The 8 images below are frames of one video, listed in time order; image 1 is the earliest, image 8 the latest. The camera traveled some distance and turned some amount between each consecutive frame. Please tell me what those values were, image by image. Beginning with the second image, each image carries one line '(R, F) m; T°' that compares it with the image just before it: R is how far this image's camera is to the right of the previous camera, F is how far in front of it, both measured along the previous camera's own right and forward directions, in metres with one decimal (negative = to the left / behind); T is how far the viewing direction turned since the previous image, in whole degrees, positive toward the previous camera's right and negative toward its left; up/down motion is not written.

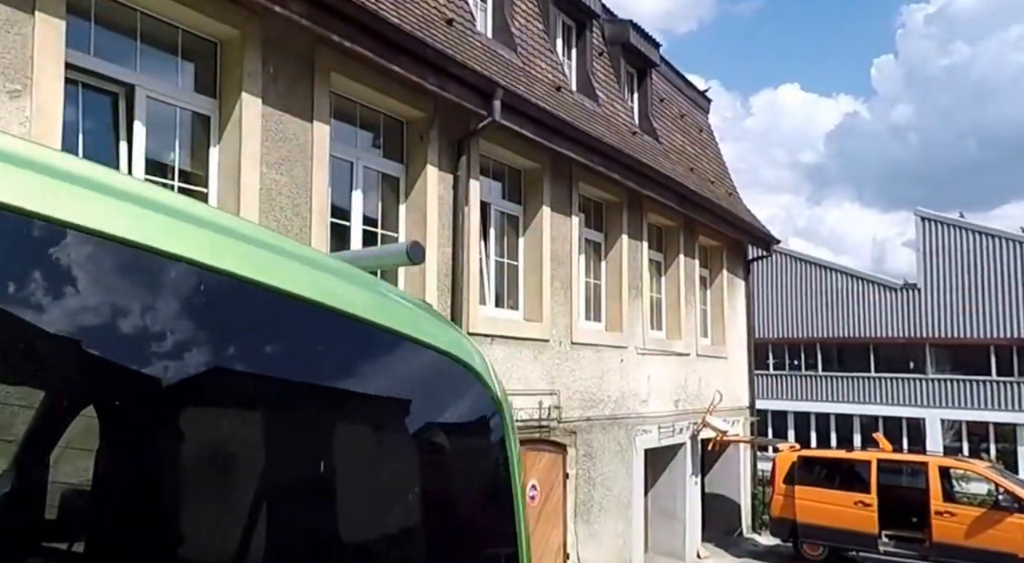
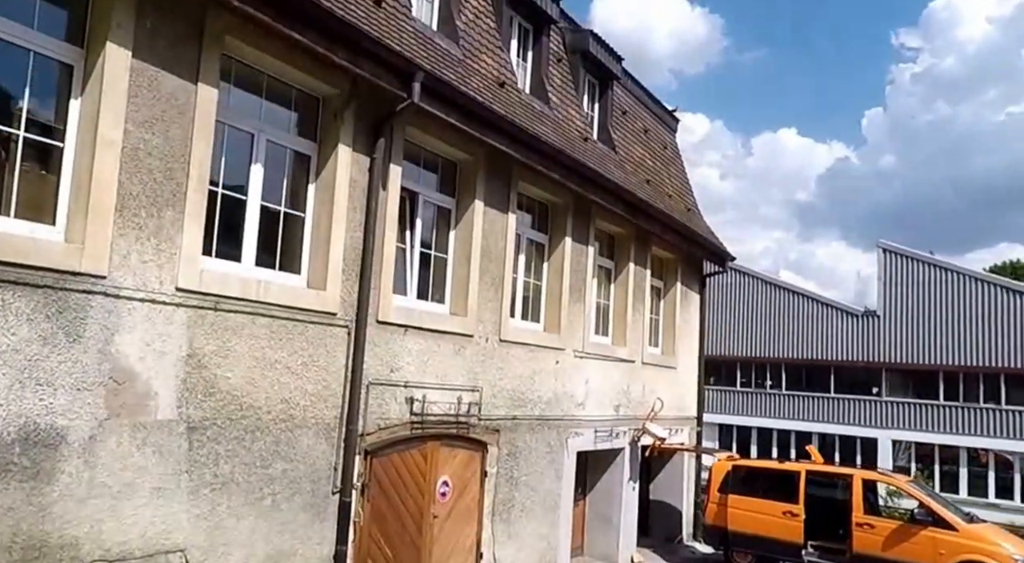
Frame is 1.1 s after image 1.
(+0.5, +0.3) m; +2°
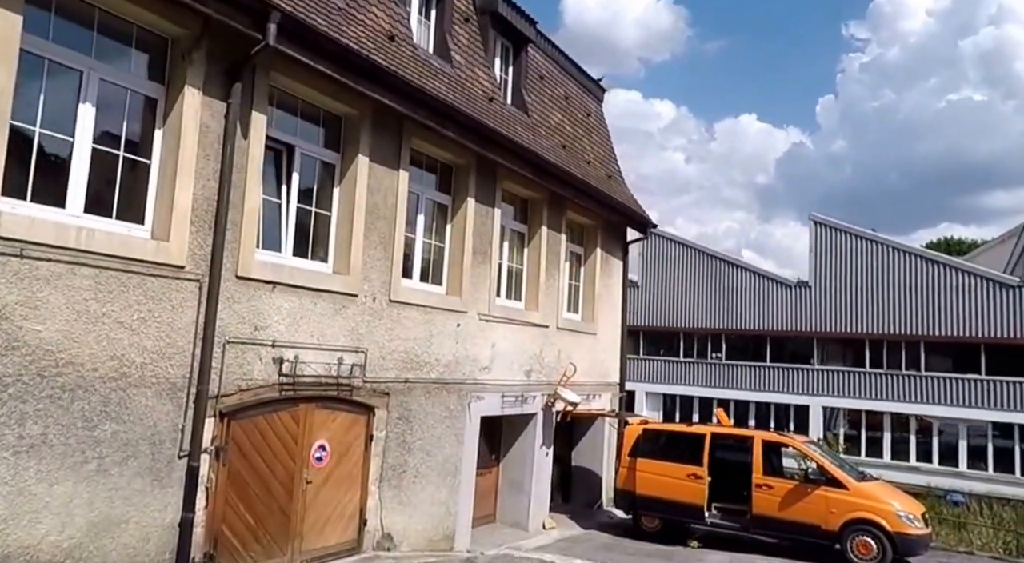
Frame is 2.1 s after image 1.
(+0.7, +0.3) m; +4°
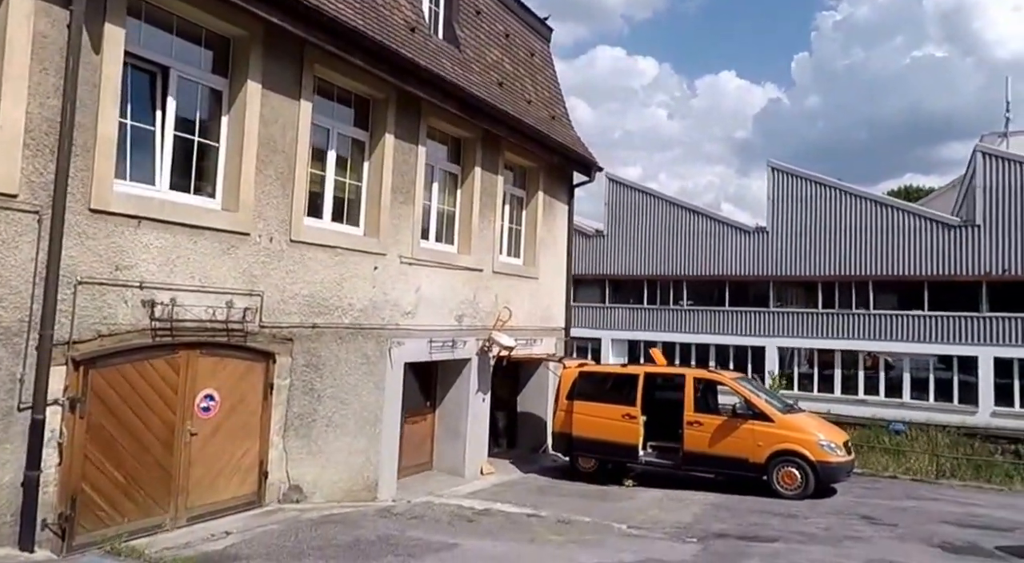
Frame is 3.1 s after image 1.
(+0.6, +0.5) m; +2°
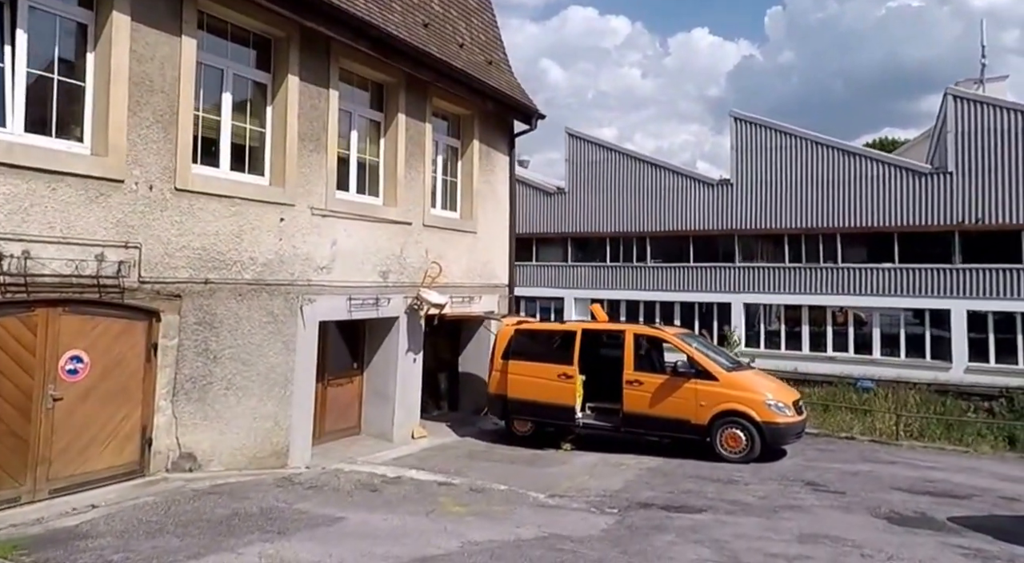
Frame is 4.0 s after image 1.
(+0.7, +0.5) m; +2°
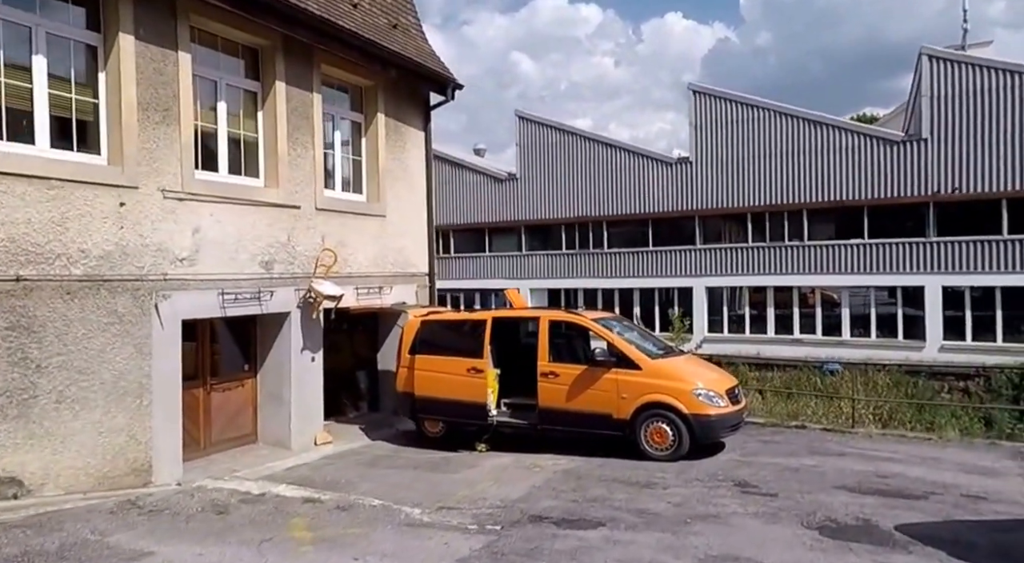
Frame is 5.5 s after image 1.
(+0.9, +1.0) m; +3°
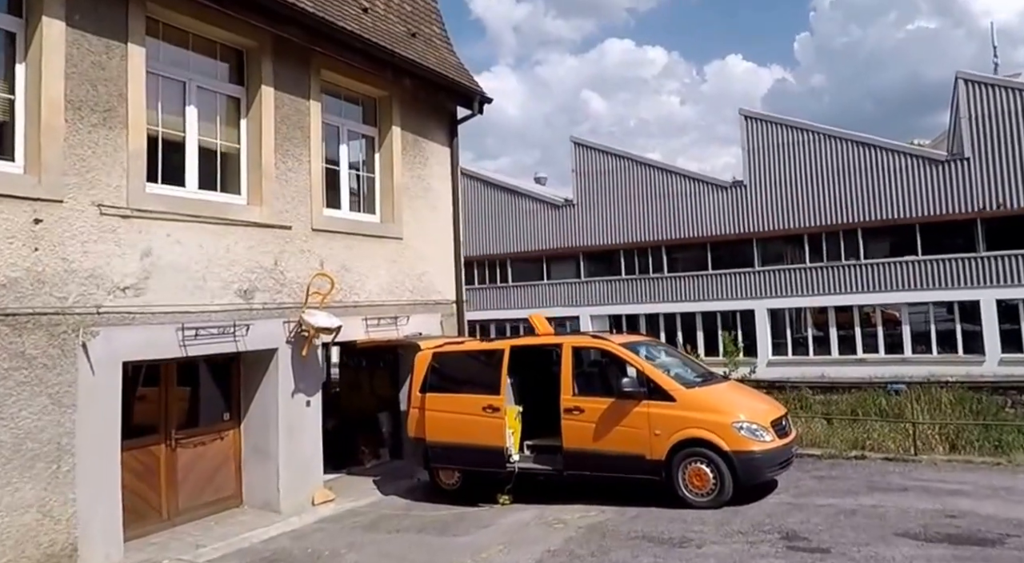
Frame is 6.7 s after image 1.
(+0.4, +1.8) m; -4°
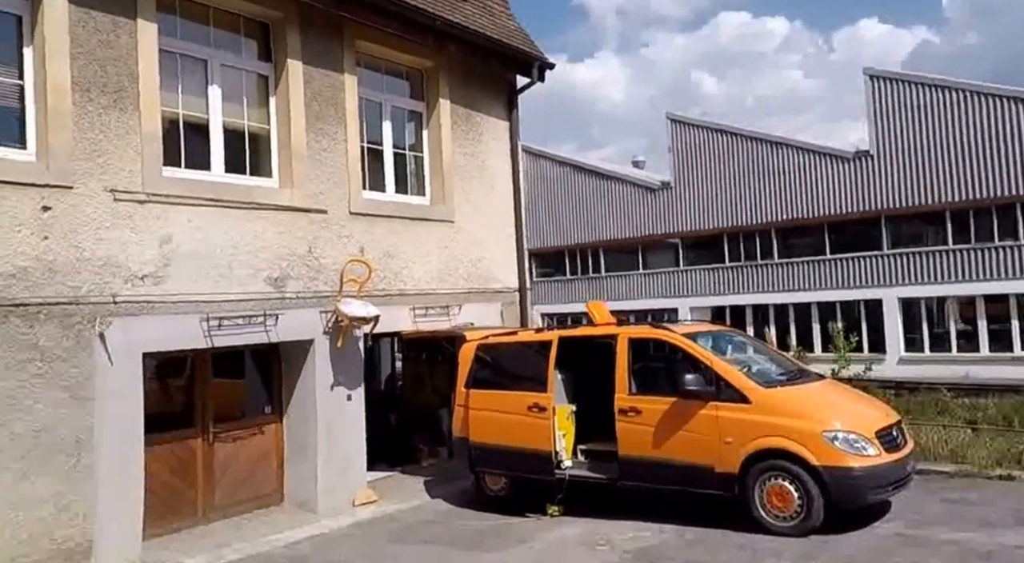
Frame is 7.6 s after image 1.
(+0.5, +0.8) m; -7°
